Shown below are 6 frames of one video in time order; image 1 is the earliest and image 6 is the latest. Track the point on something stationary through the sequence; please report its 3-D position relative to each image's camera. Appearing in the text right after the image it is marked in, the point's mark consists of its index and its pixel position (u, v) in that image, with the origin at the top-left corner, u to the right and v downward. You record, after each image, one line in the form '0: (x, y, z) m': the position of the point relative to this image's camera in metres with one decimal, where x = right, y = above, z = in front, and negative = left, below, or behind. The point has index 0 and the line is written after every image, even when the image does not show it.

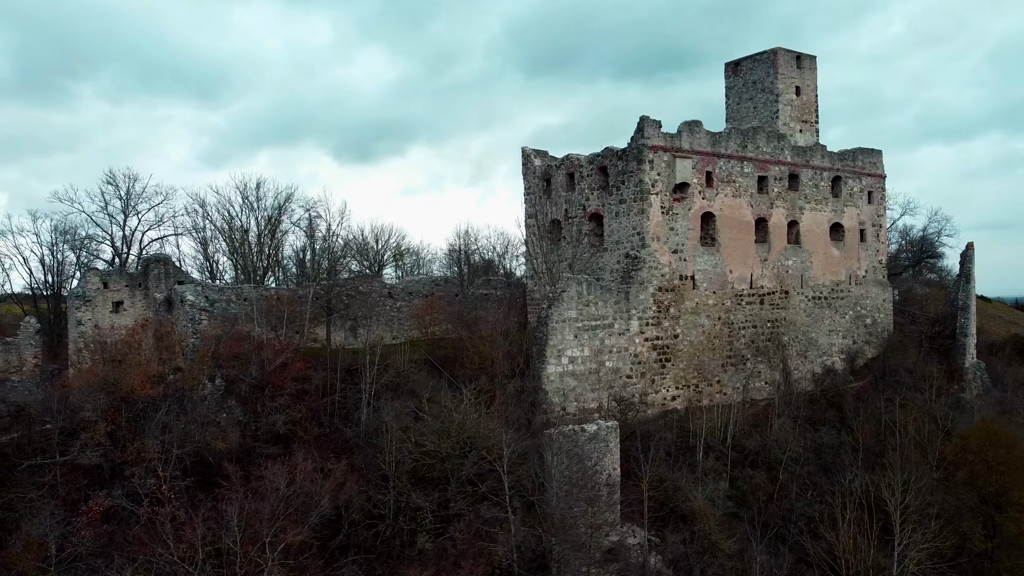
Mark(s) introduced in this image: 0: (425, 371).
0: (-1.6, -1.5, +14.7) m
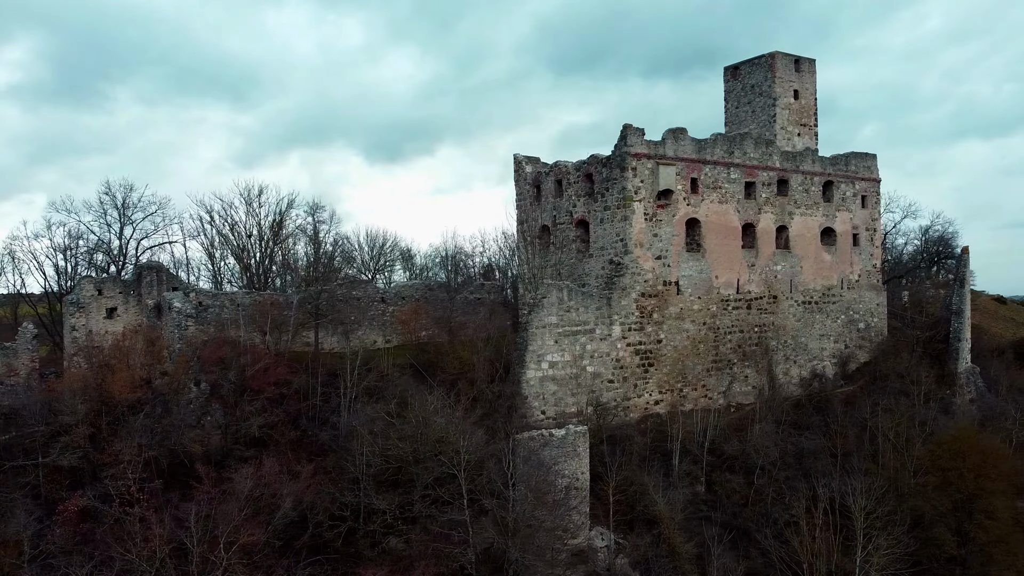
0: (-2.0, -1.6, +15.1) m
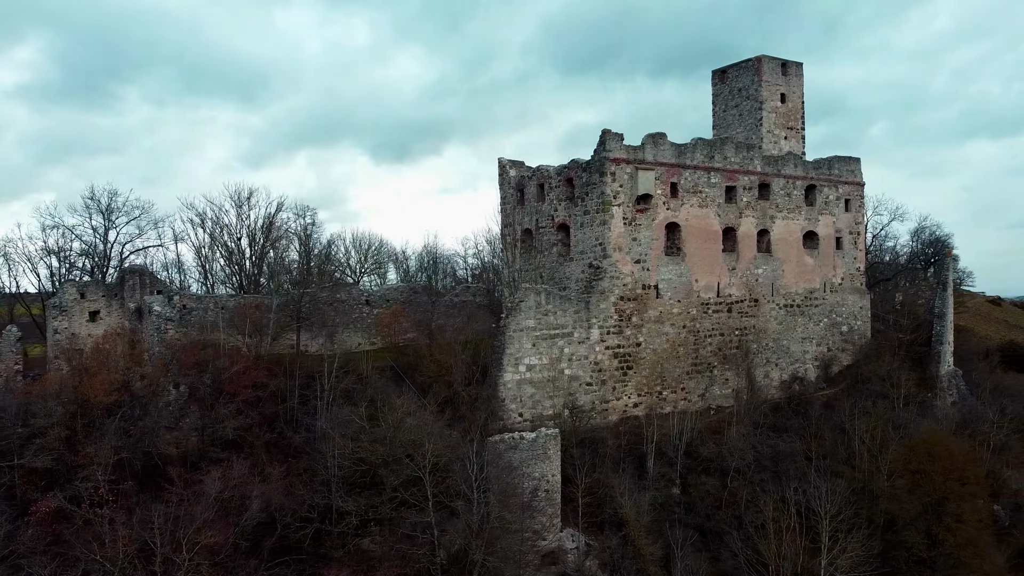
0: (-2.4, -1.7, +15.3) m
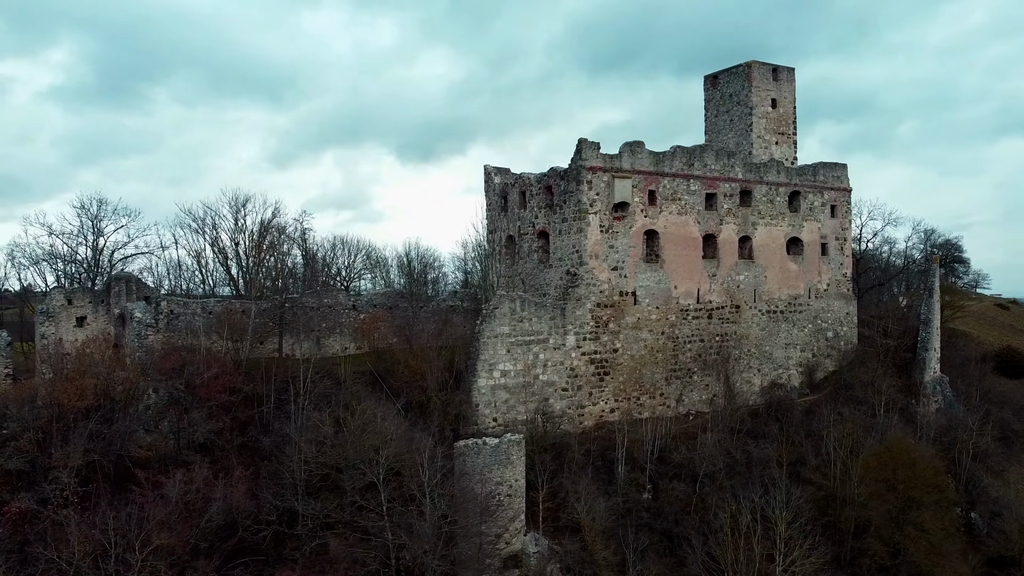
0: (-2.9, -1.8, +15.6) m
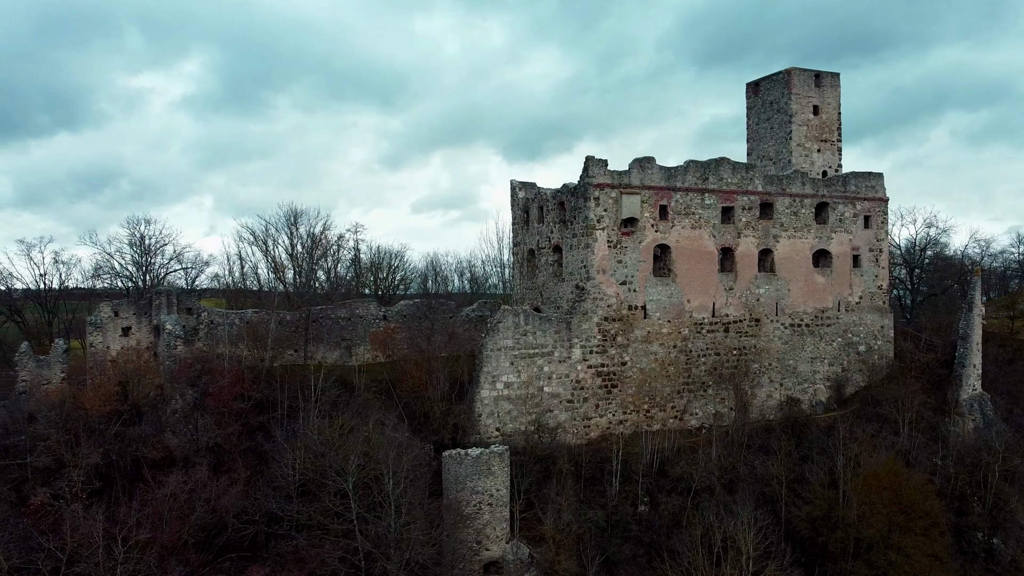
0: (-2.9, -2.1, +16.6) m
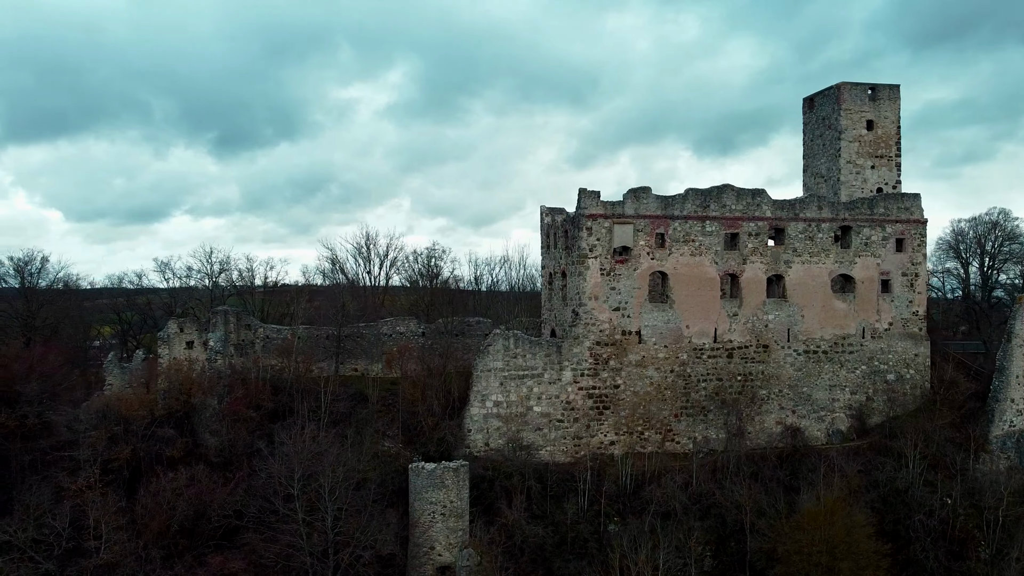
0: (-3.1, -2.7, +18.5) m
